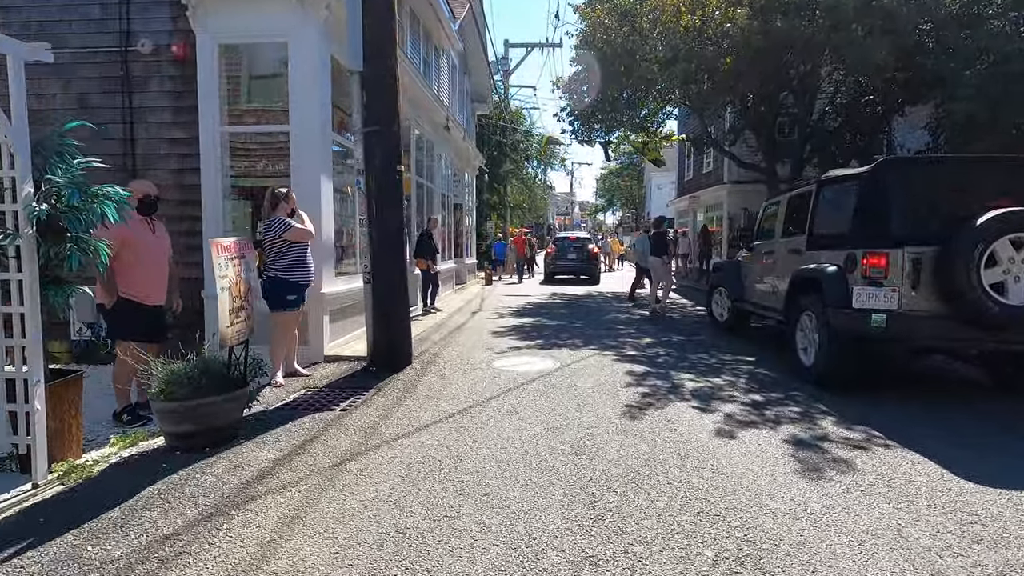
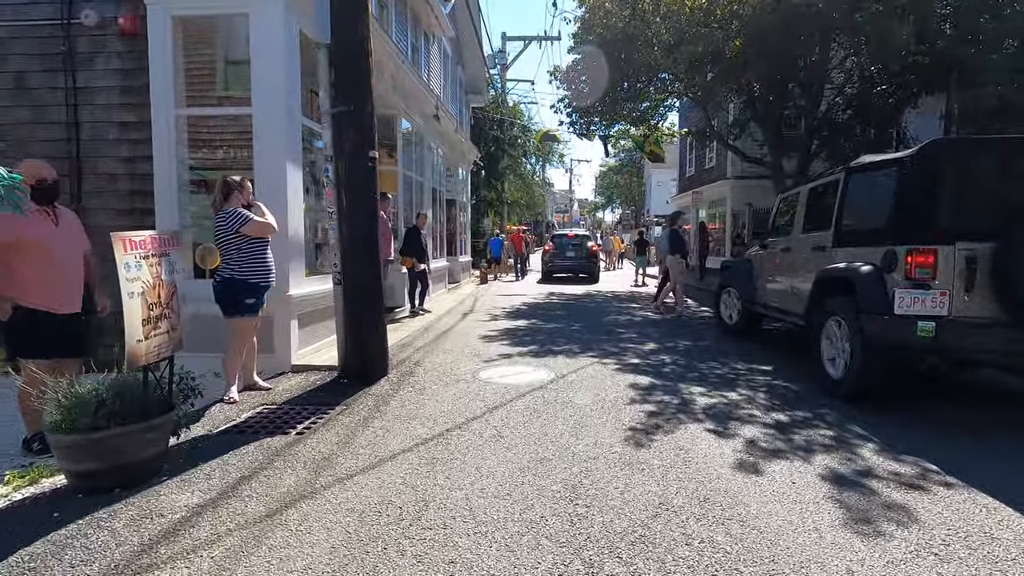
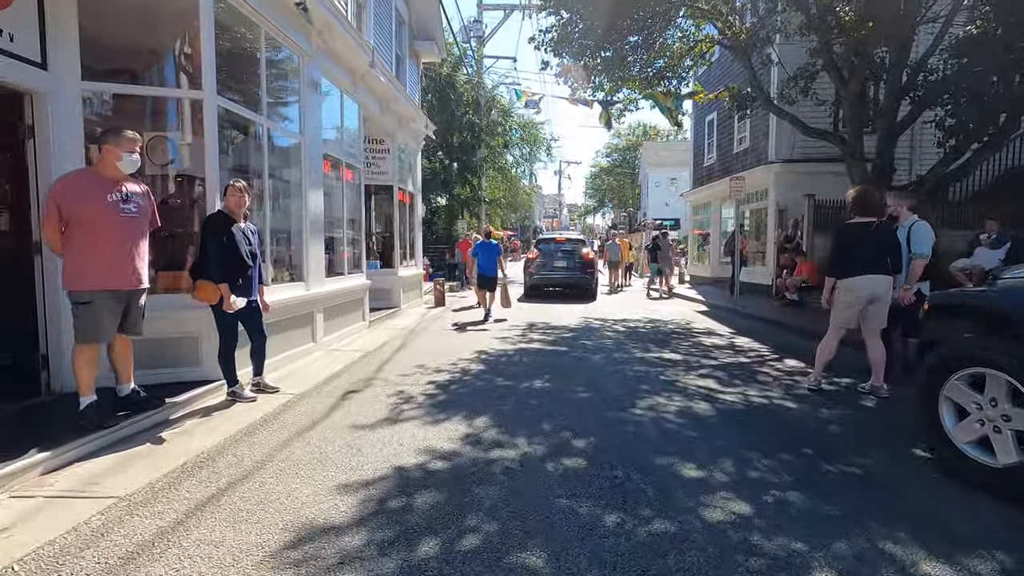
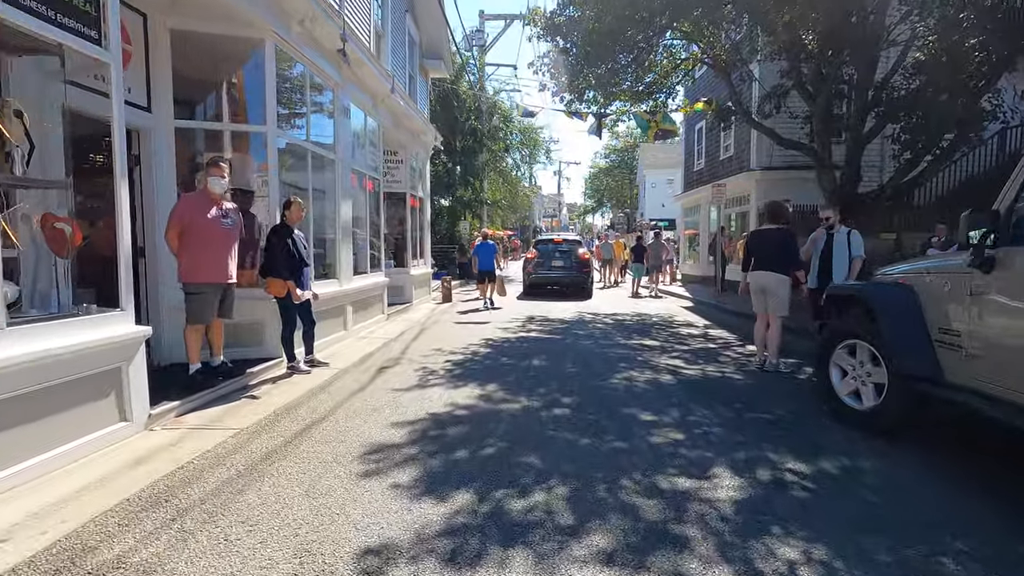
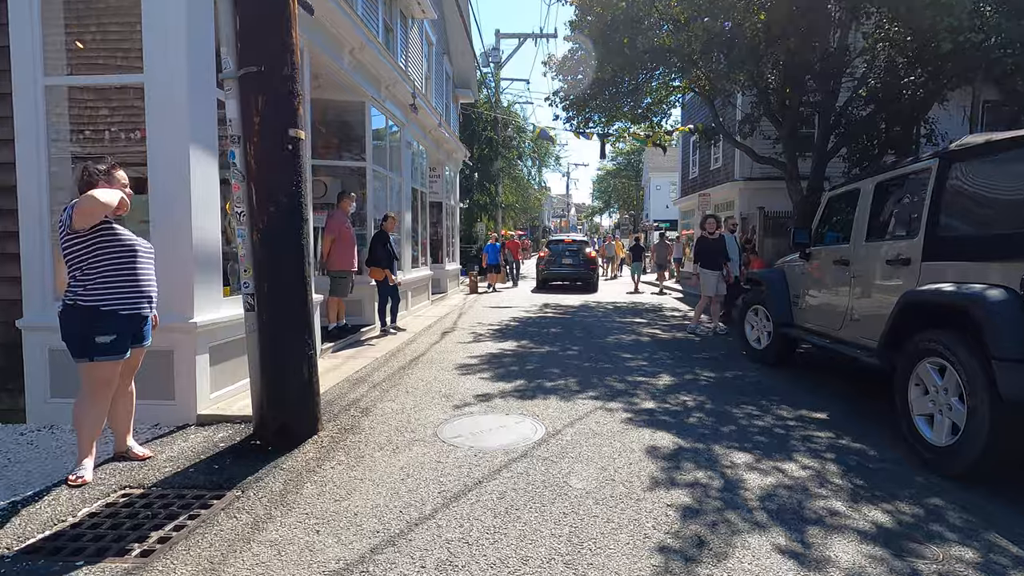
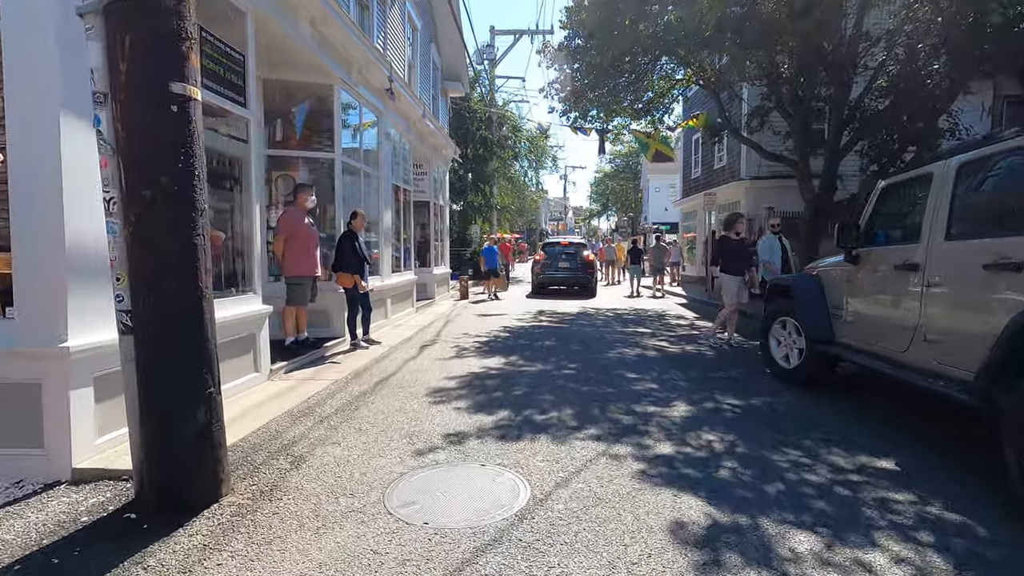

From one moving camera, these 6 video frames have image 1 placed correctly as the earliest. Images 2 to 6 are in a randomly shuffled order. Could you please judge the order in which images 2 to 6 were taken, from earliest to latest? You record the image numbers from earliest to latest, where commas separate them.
2, 5, 6, 4, 3
